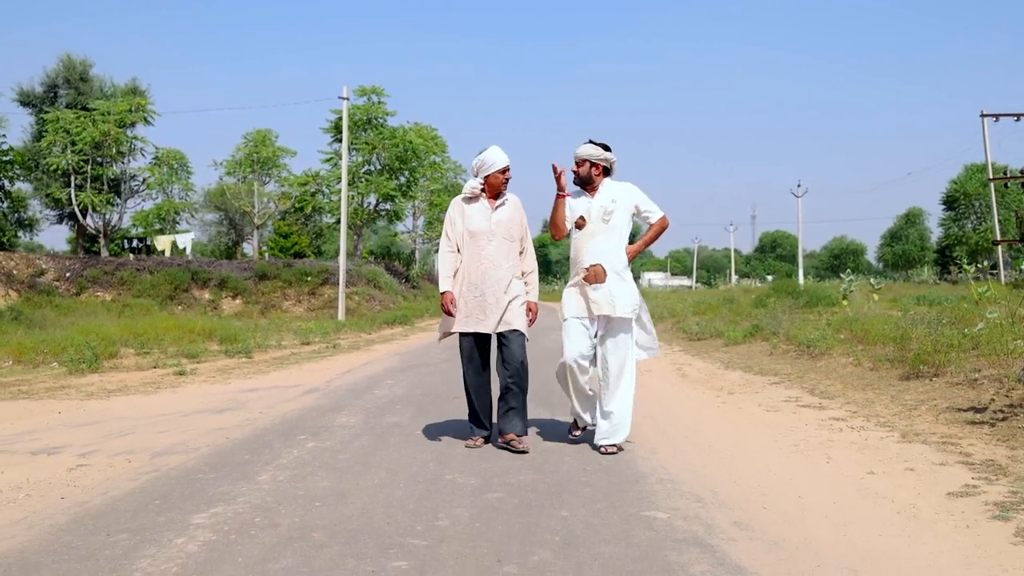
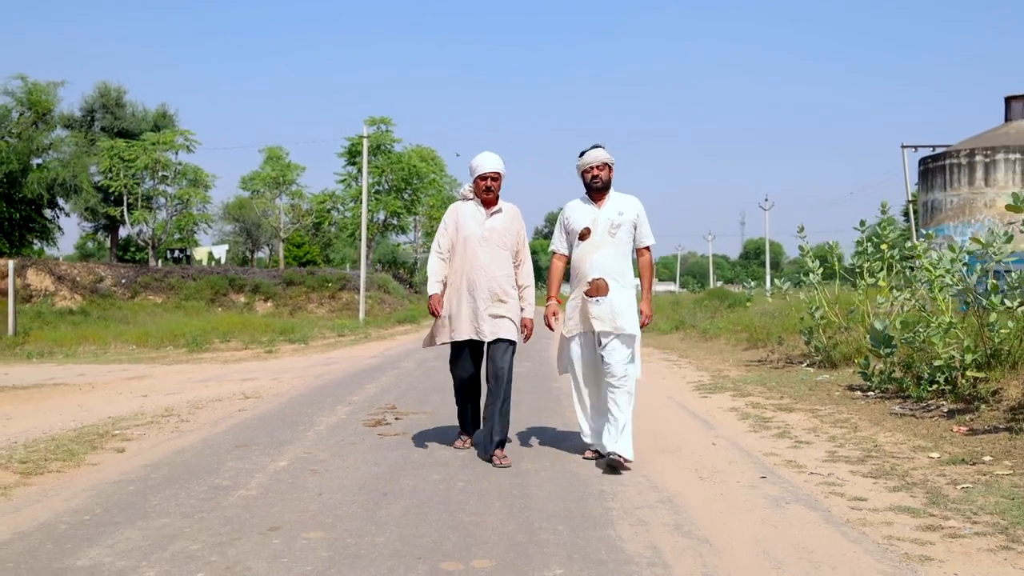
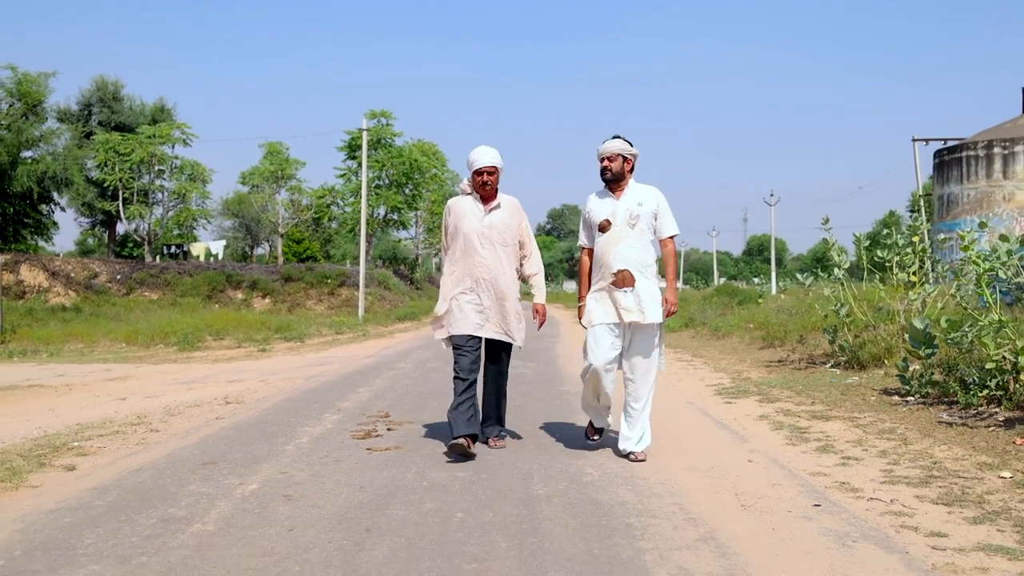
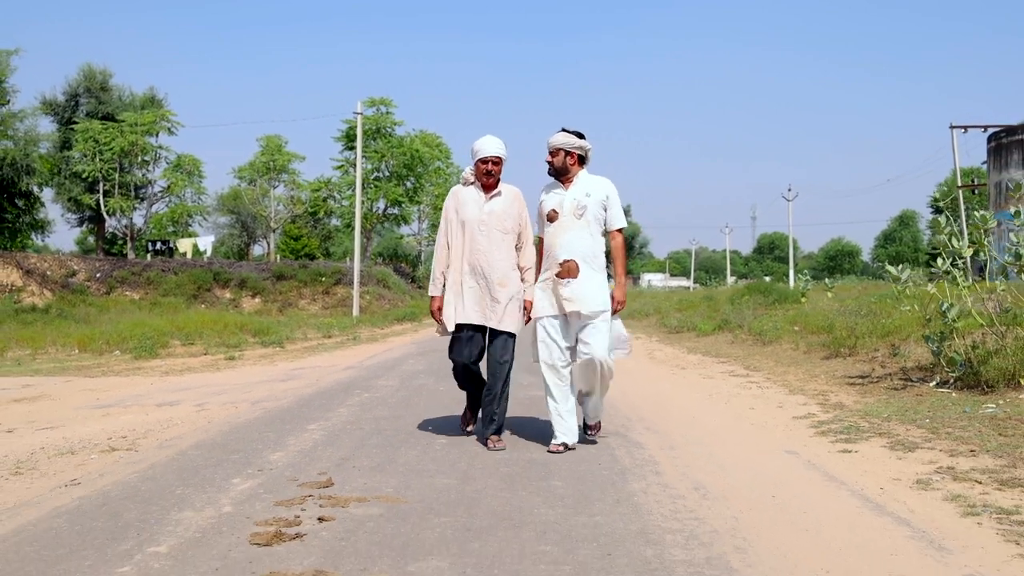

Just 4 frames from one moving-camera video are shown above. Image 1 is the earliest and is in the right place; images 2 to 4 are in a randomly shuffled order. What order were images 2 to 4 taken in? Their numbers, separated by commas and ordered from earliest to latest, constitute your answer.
4, 3, 2
